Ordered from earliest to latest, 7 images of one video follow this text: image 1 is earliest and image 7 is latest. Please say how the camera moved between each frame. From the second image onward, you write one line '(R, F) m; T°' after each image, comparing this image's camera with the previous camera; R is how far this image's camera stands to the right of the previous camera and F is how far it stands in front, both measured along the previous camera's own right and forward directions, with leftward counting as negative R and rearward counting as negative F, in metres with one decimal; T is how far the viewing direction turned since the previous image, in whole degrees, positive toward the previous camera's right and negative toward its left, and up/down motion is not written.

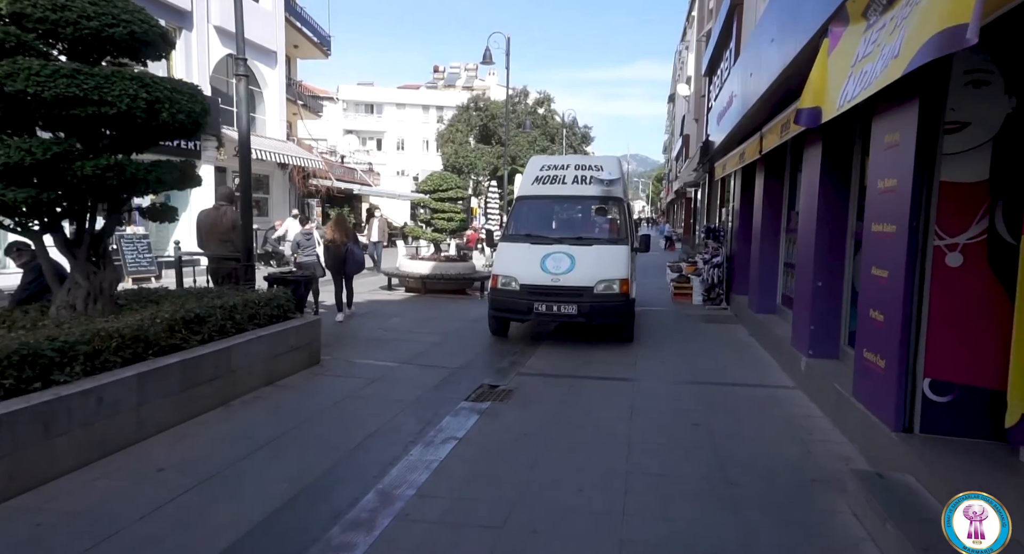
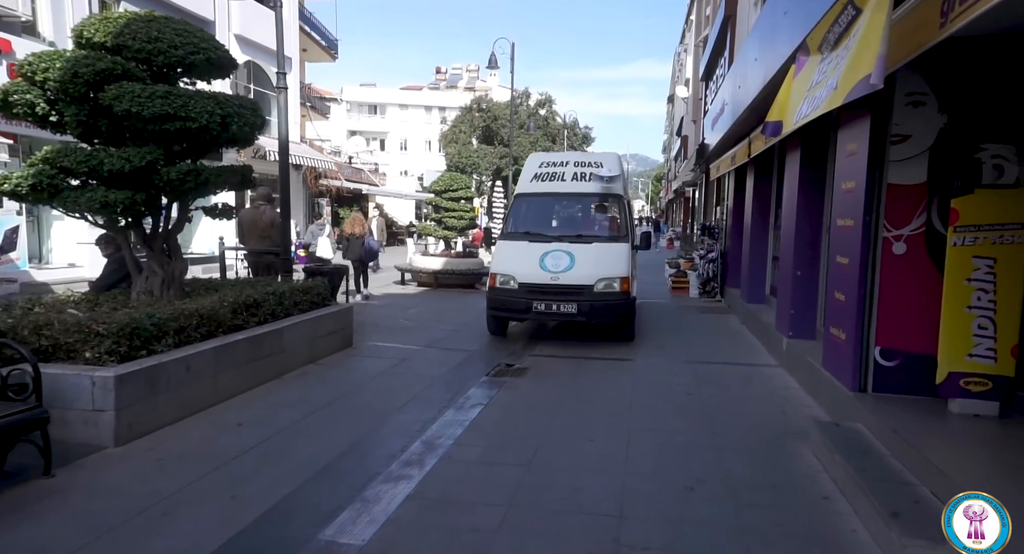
(-0.2, -0.9) m; 0°
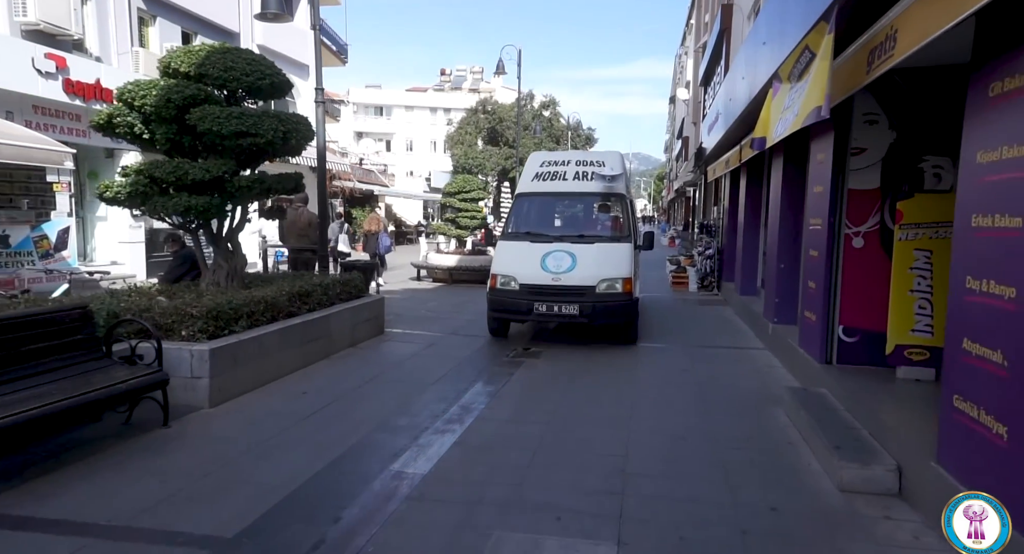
(-0.2, -1.0) m; 0°
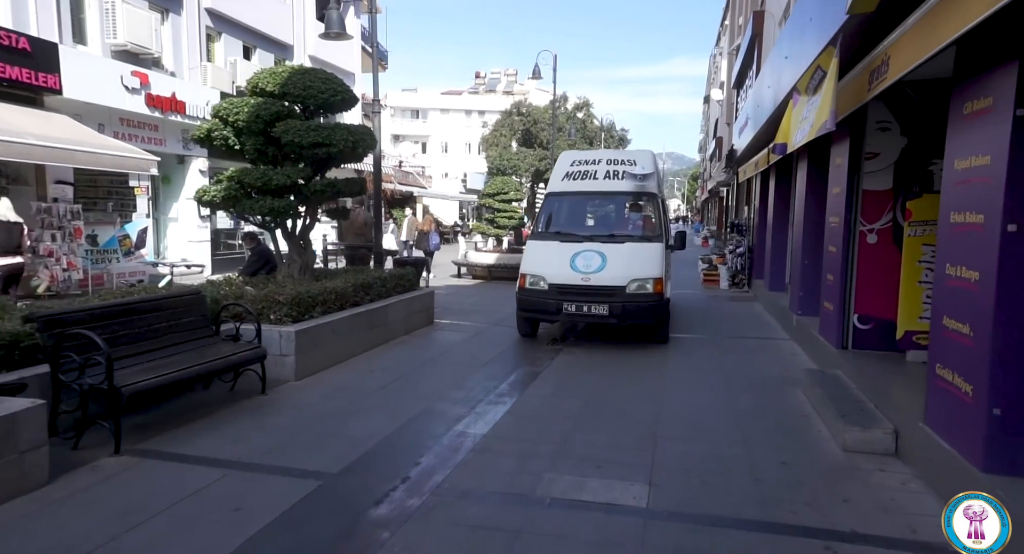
(-0.1, -0.8) m; -3°
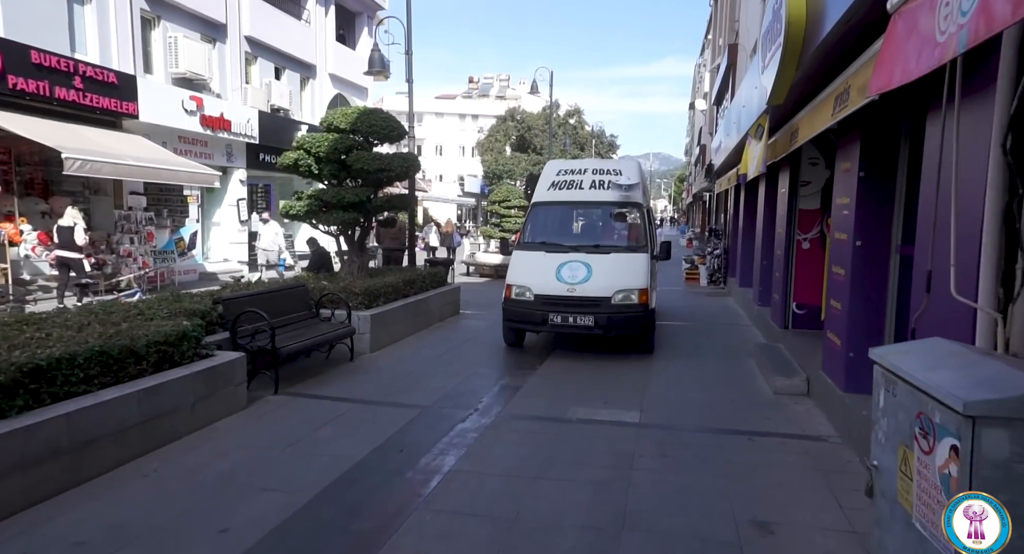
(-0.4, -2.2) m; +1°
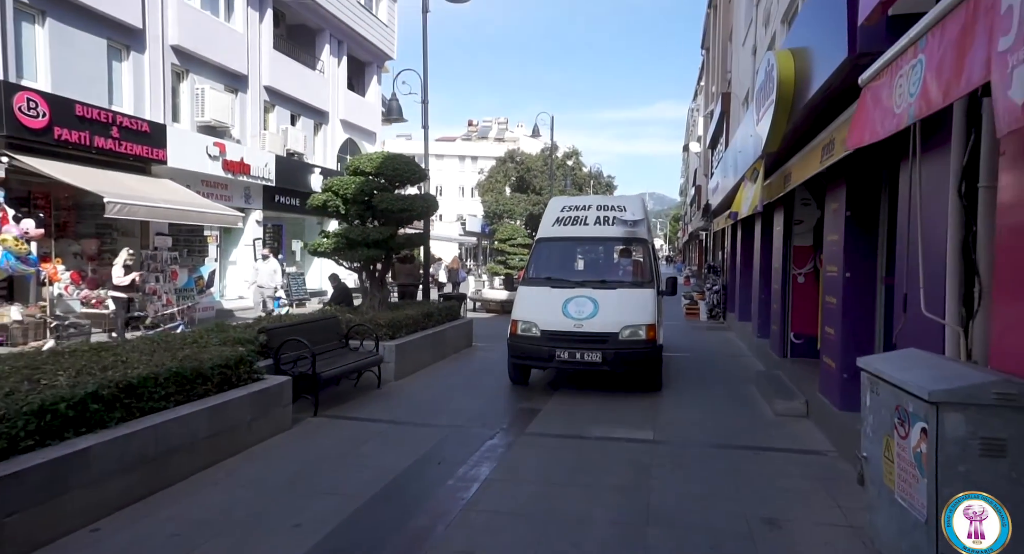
(-0.3, -0.6) m; 0°
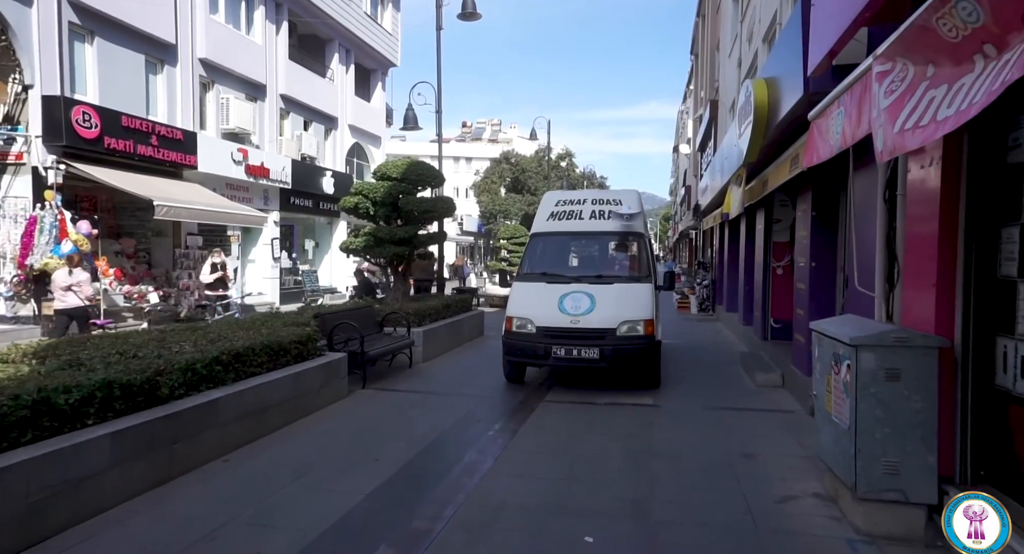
(-0.3, -1.2) m; +1°
